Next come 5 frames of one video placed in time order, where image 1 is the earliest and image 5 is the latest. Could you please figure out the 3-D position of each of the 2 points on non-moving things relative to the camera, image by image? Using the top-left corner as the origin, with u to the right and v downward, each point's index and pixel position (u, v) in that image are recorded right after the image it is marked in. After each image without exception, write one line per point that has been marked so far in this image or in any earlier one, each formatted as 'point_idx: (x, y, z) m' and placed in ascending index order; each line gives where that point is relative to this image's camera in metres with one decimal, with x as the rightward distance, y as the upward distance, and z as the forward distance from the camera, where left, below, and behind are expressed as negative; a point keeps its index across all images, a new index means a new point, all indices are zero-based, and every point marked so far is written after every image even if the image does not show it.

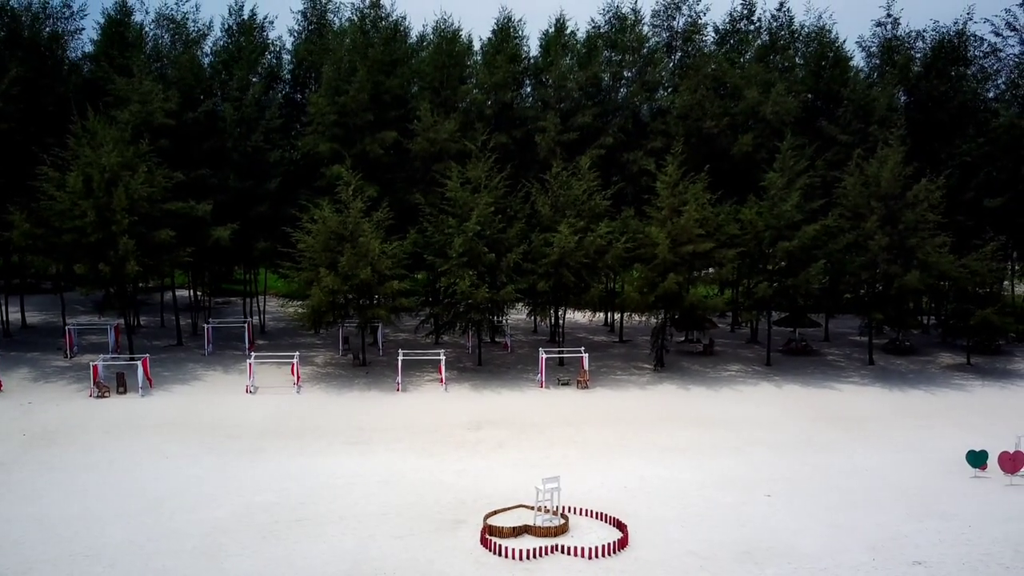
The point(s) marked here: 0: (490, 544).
0: (-0.4, -5.2, +17.2) m
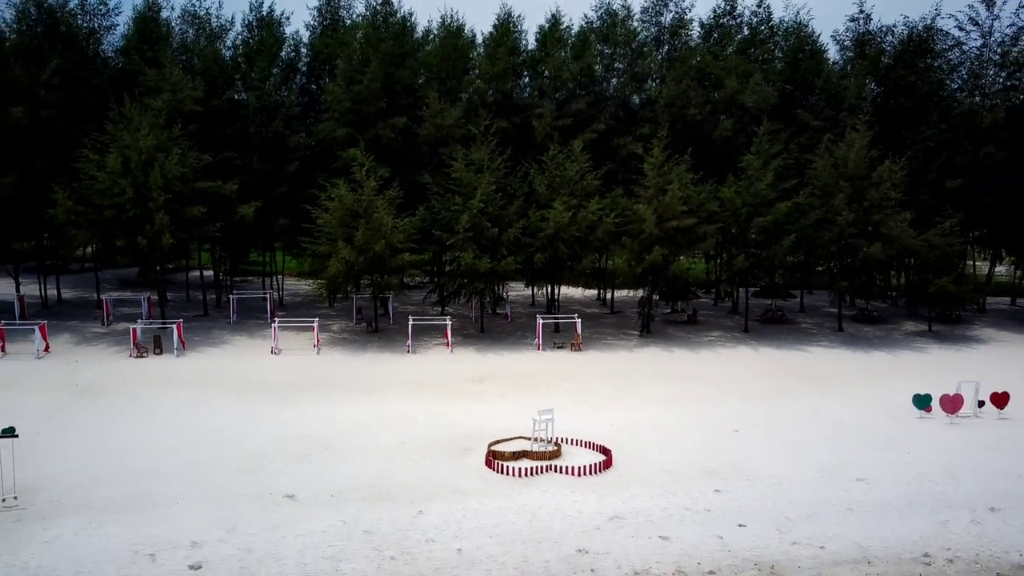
0: (-0.4, -4.2, +20.0) m
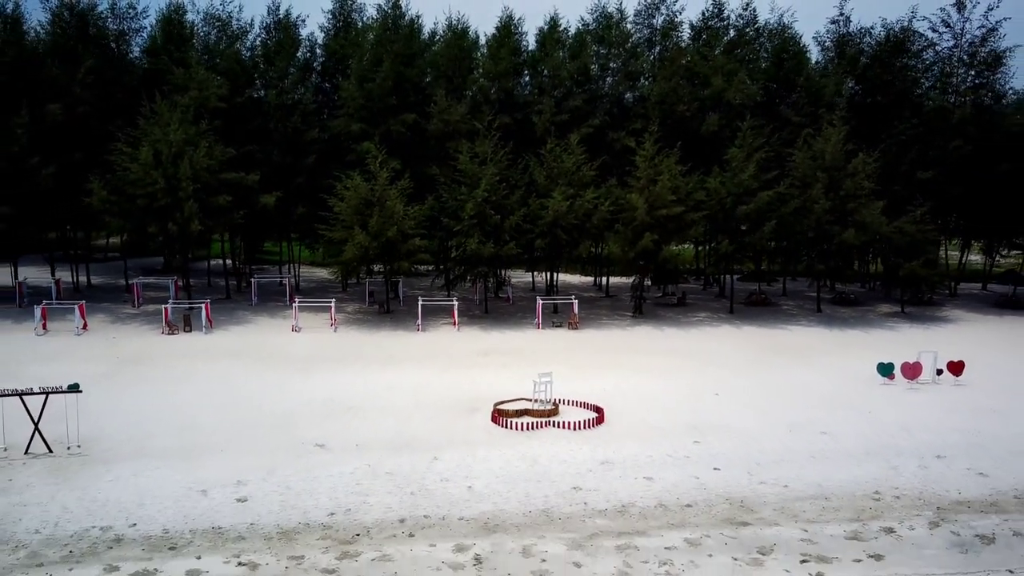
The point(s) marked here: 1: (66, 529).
0: (-0.4, -3.5, +22.5) m
1: (-9.1, -4.9, +17.3) m
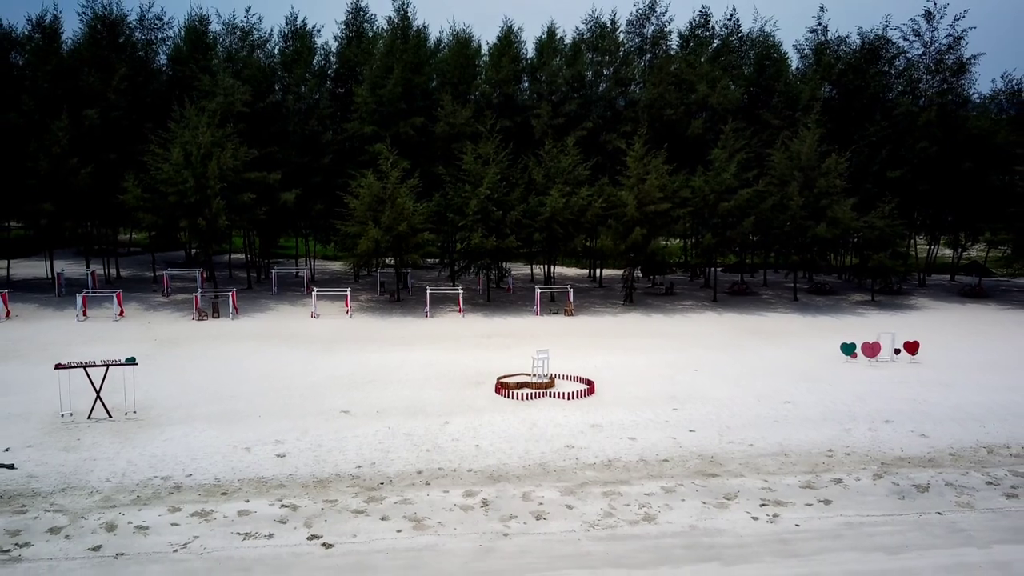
0: (-0.3, -3.1, +25.4) m
1: (-9.1, -4.6, +20.2) m
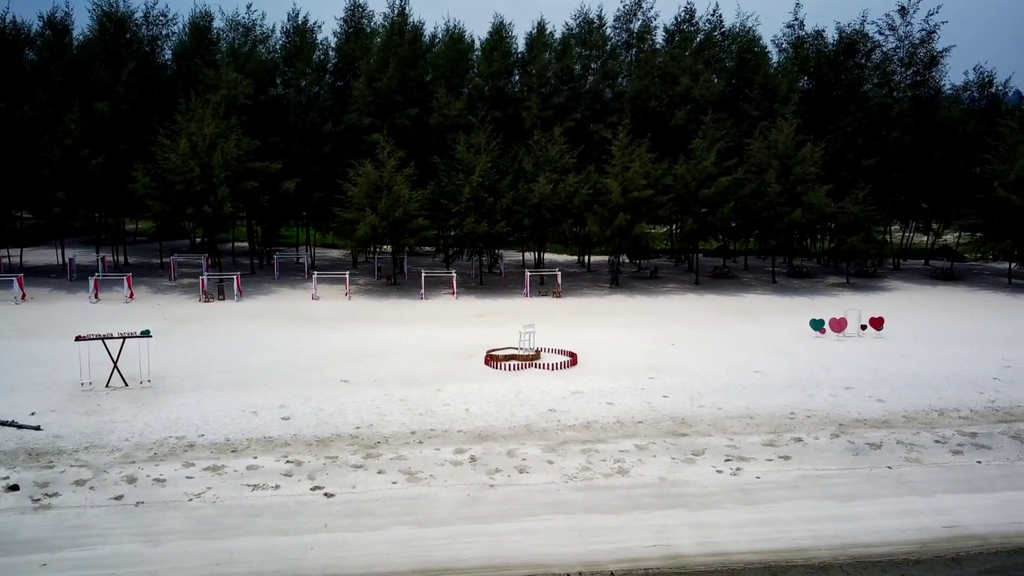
0: (-0.7, -2.4, +27.3) m
1: (-9.5, -3.9, +22.1) m
